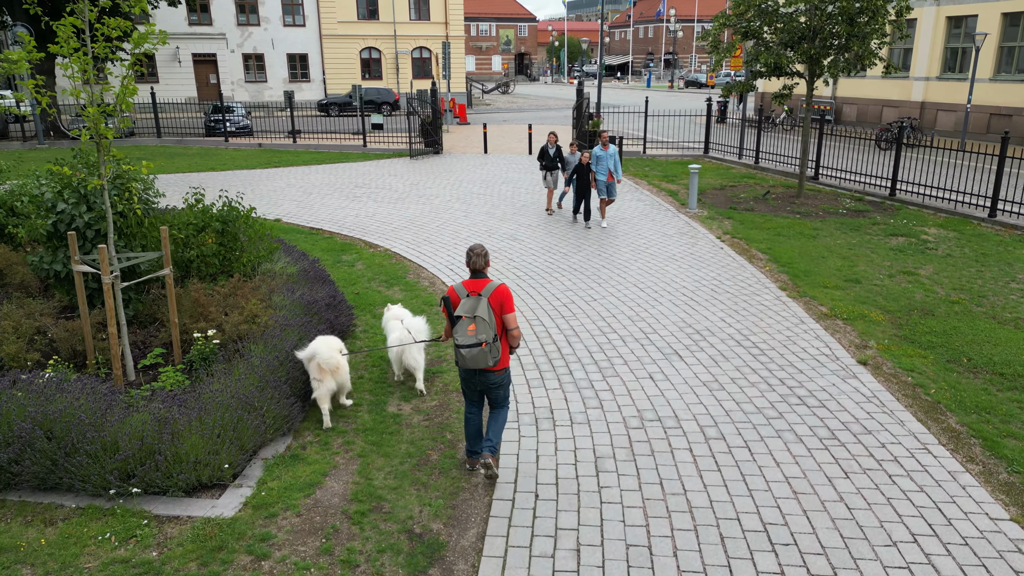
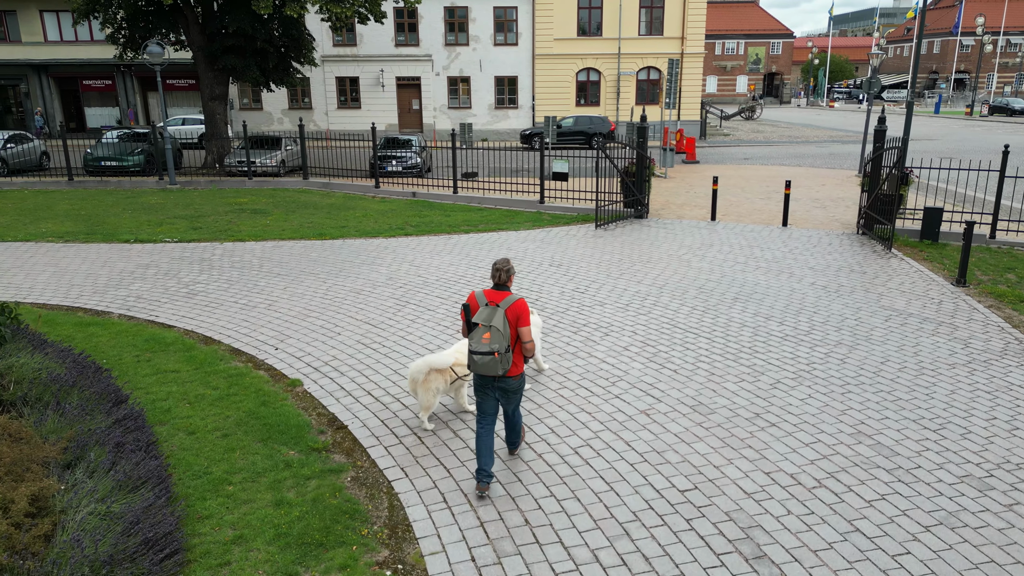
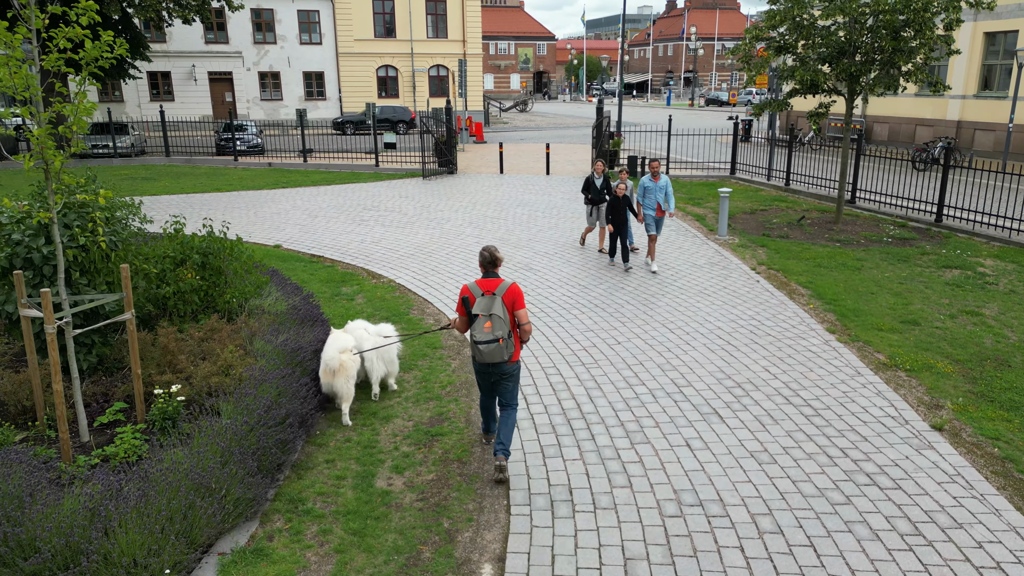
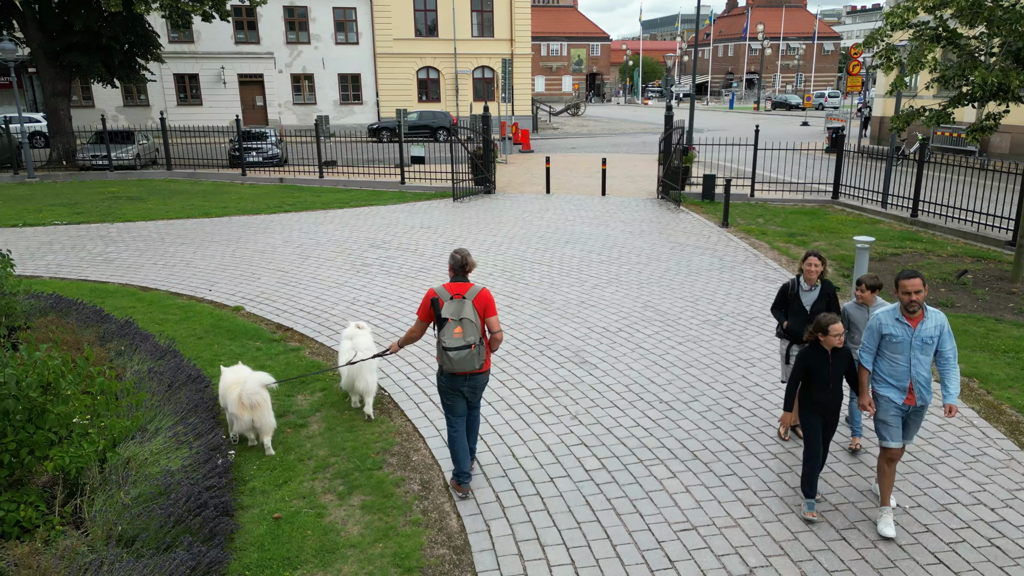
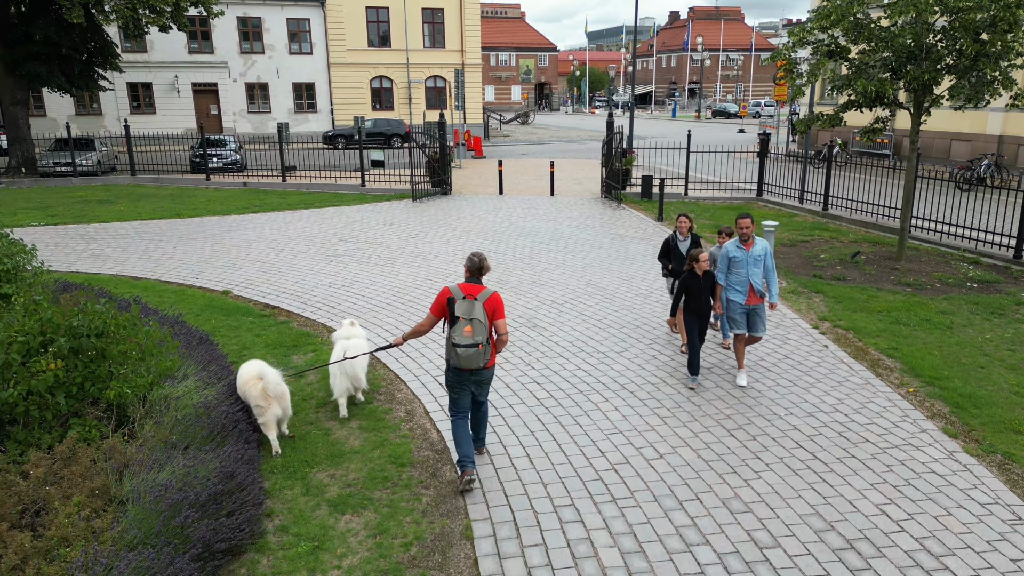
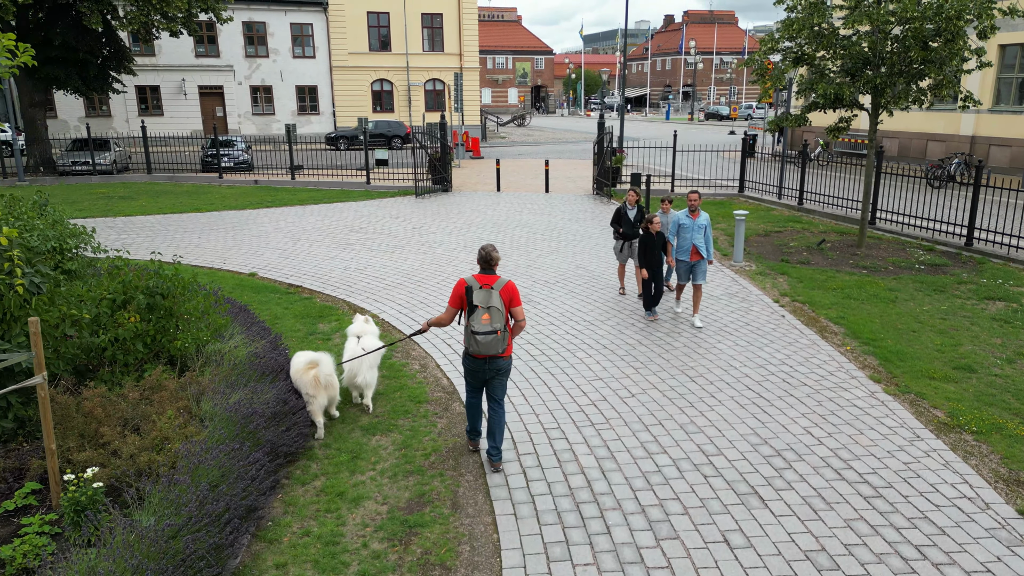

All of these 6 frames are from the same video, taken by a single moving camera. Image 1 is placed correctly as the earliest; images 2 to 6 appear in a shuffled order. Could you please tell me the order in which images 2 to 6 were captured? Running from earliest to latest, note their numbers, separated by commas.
3, 6, 5, 4, 2
